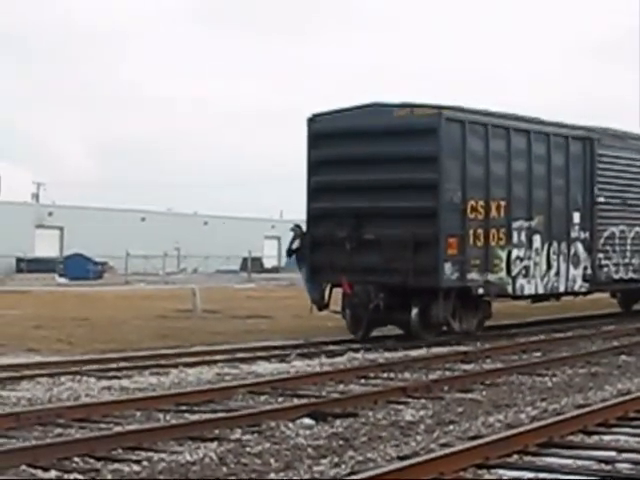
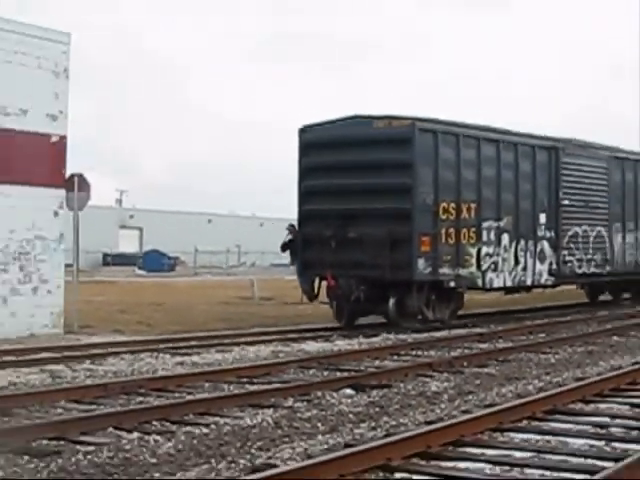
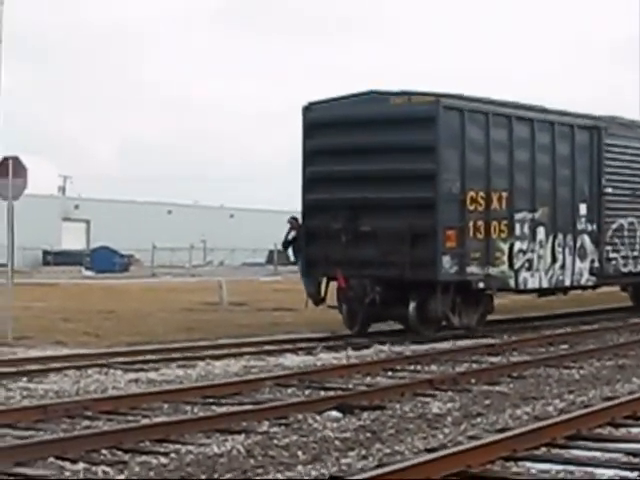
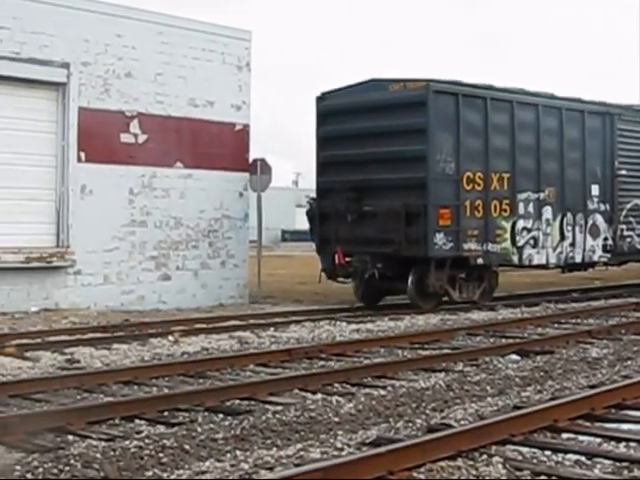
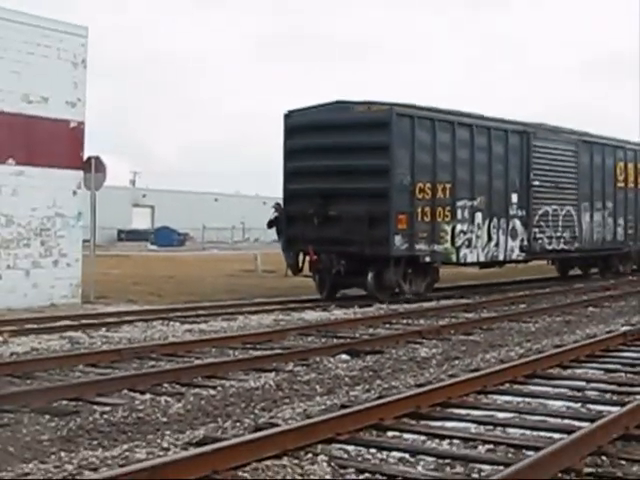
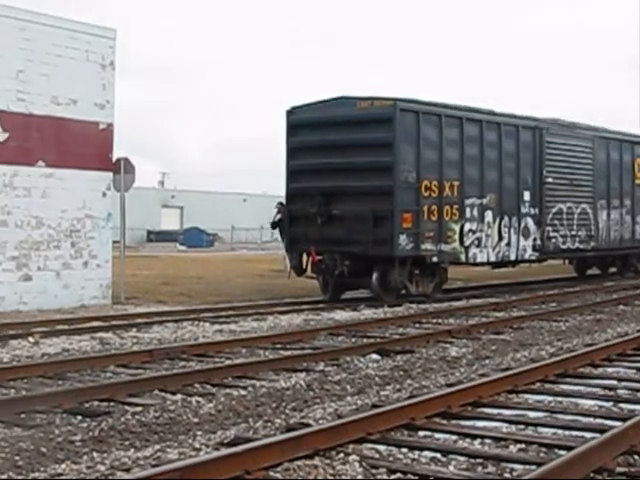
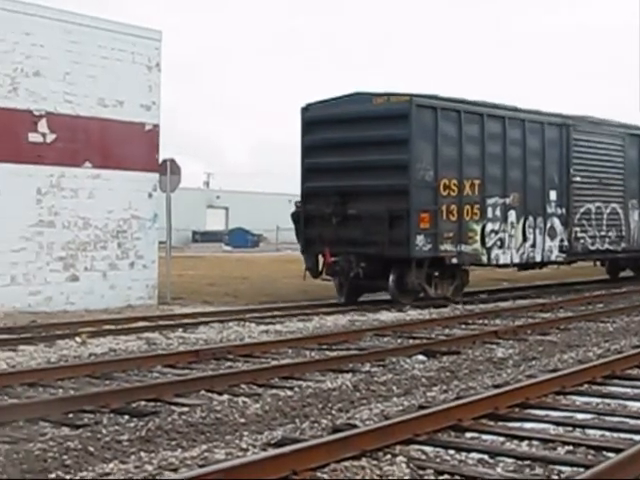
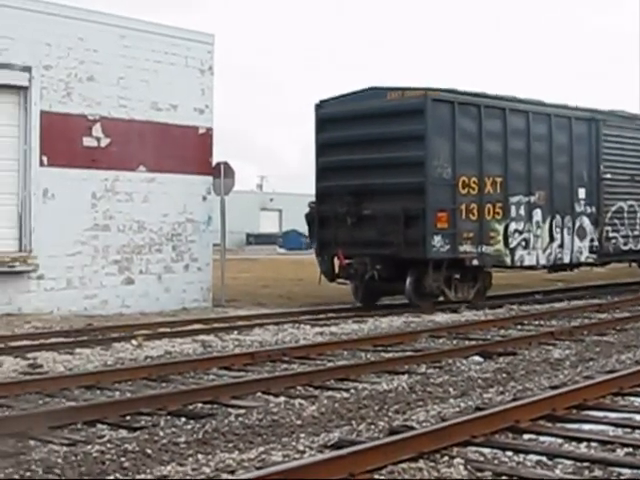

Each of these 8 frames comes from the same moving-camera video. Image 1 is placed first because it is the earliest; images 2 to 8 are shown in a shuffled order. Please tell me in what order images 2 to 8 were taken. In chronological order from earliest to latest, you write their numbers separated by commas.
3, 2, 5, 6, 7, 8, 4
